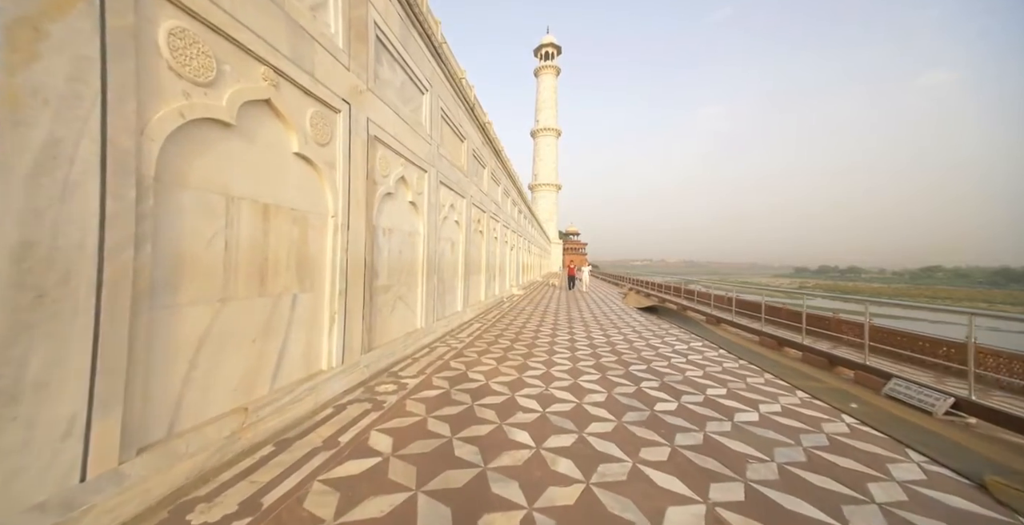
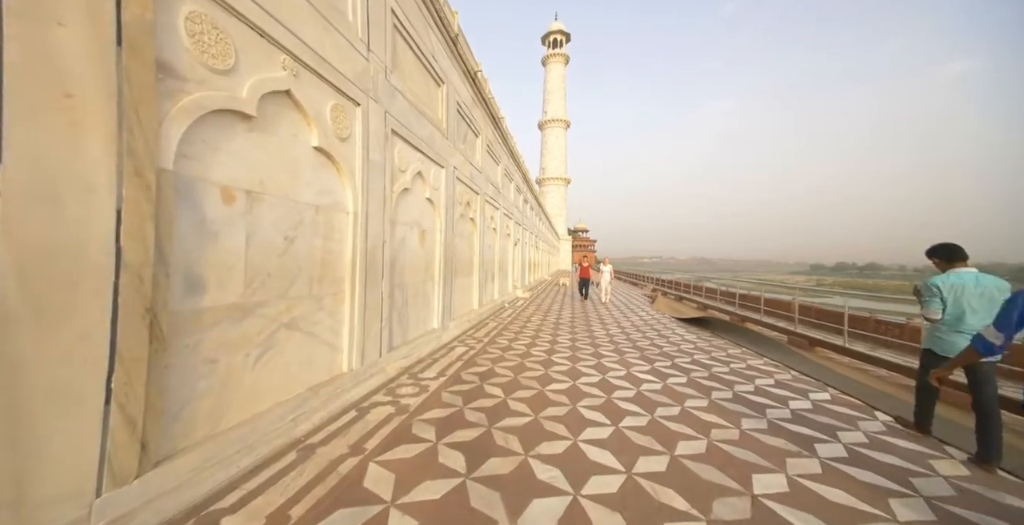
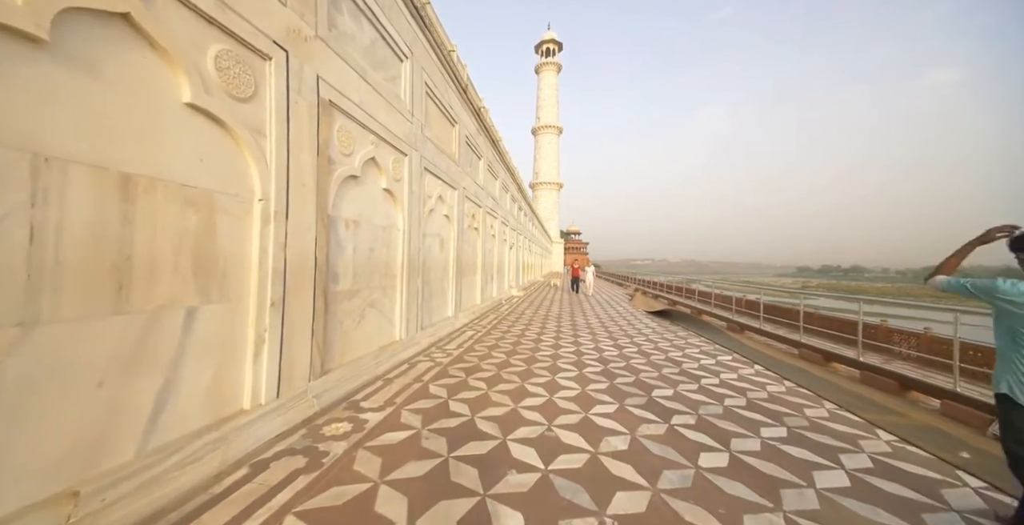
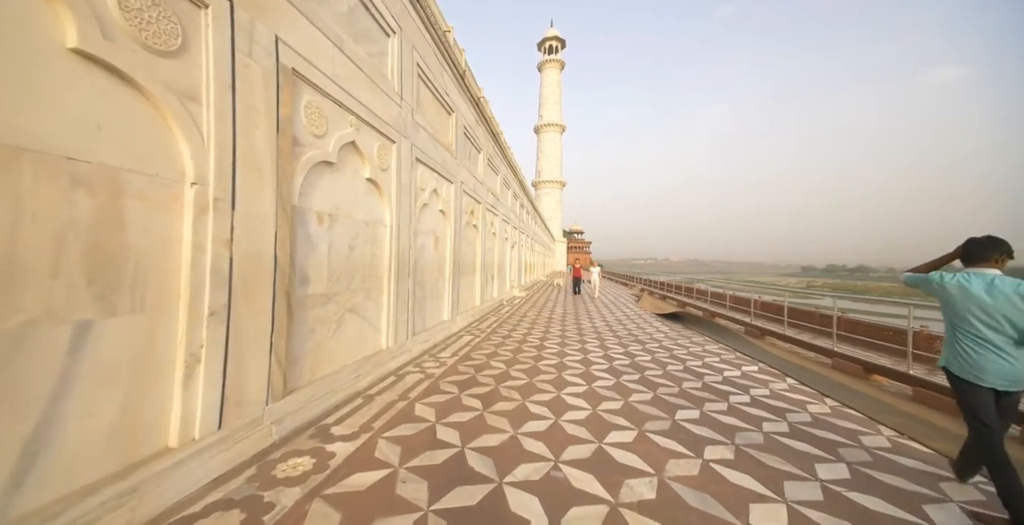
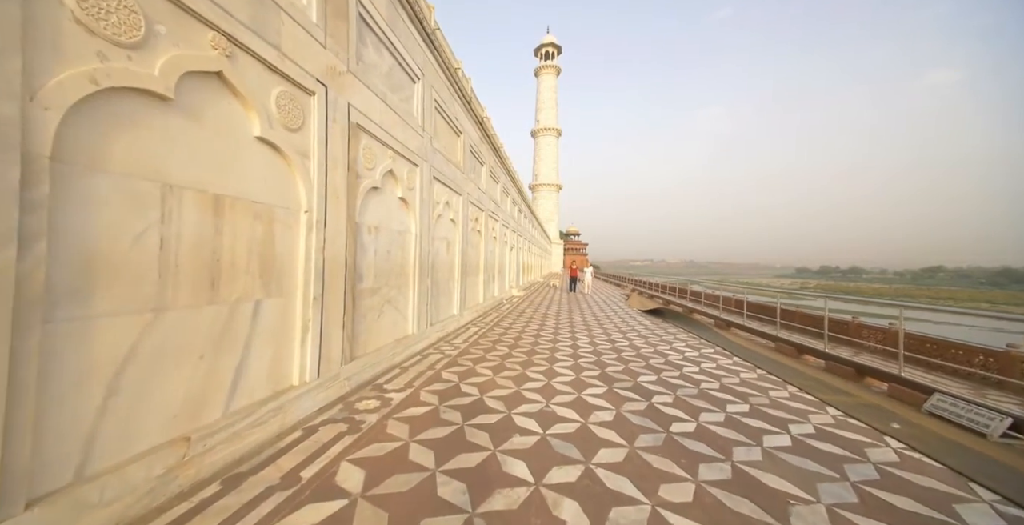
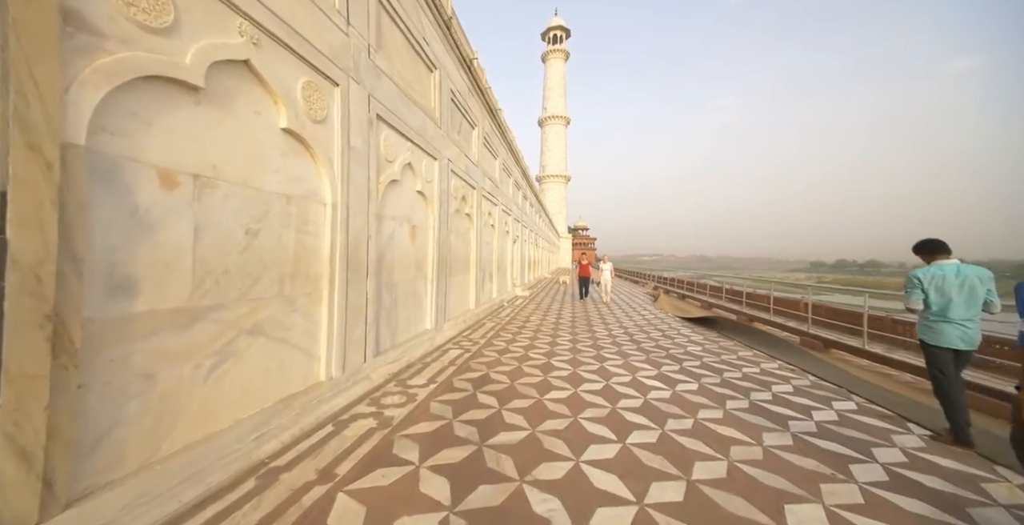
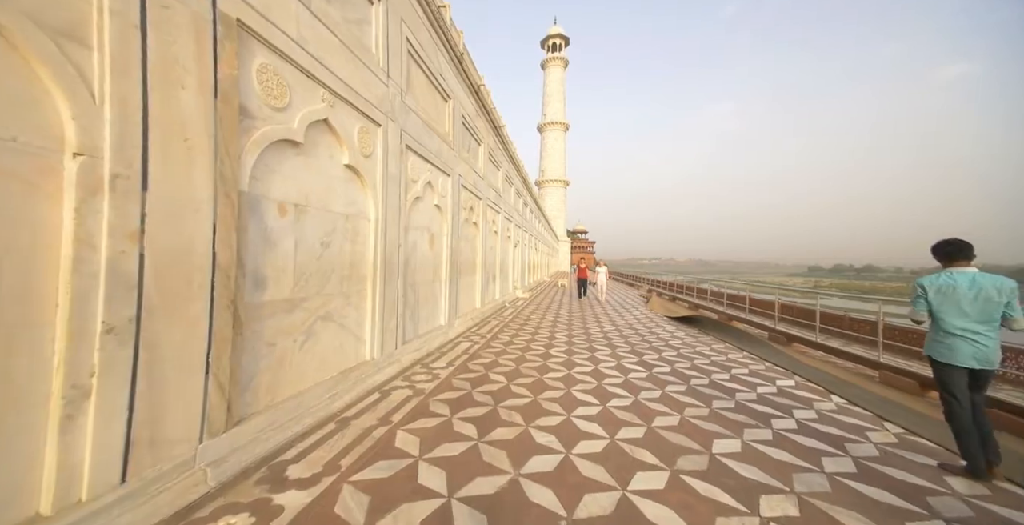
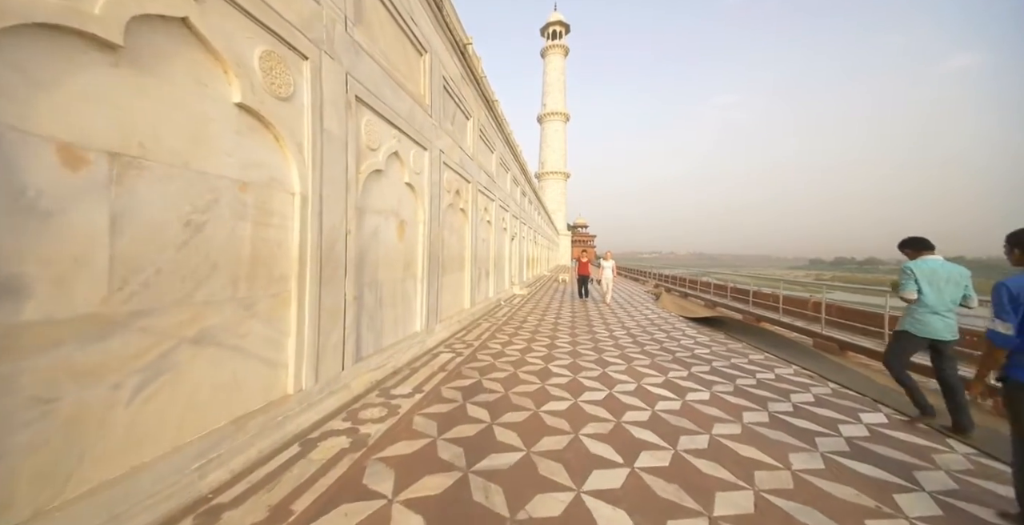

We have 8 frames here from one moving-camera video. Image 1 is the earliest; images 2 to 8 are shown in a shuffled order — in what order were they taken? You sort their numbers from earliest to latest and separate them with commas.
5, 3, 4, 7, 2, 6, 8
